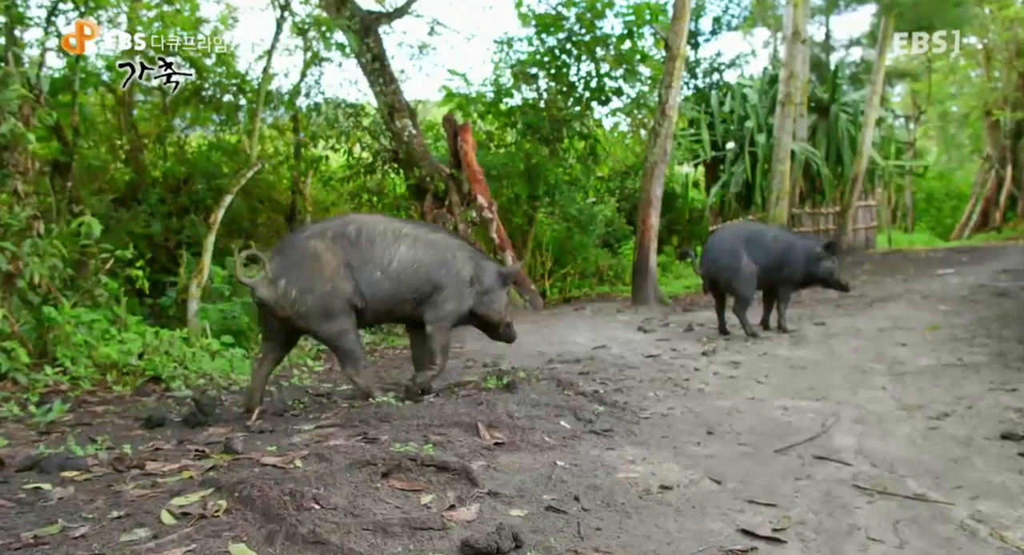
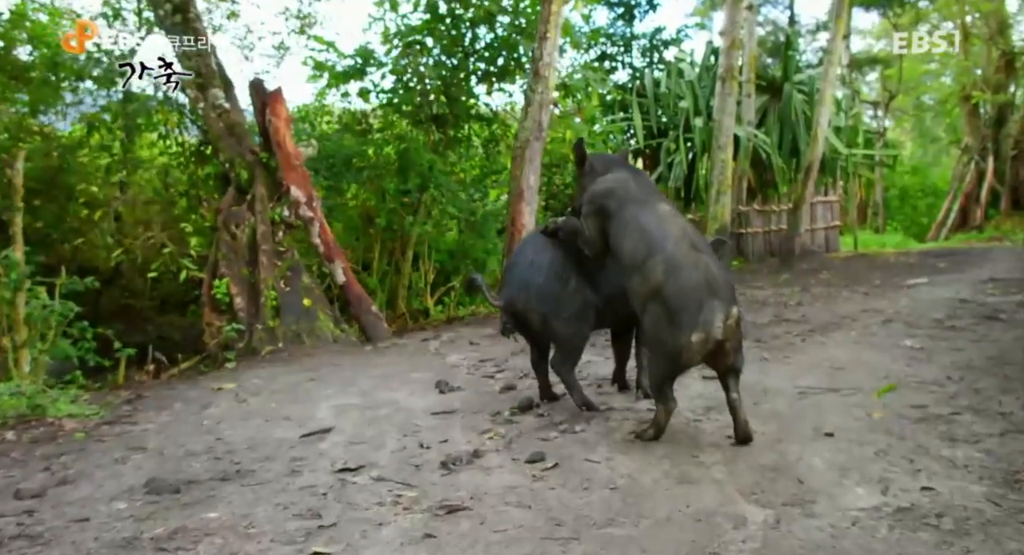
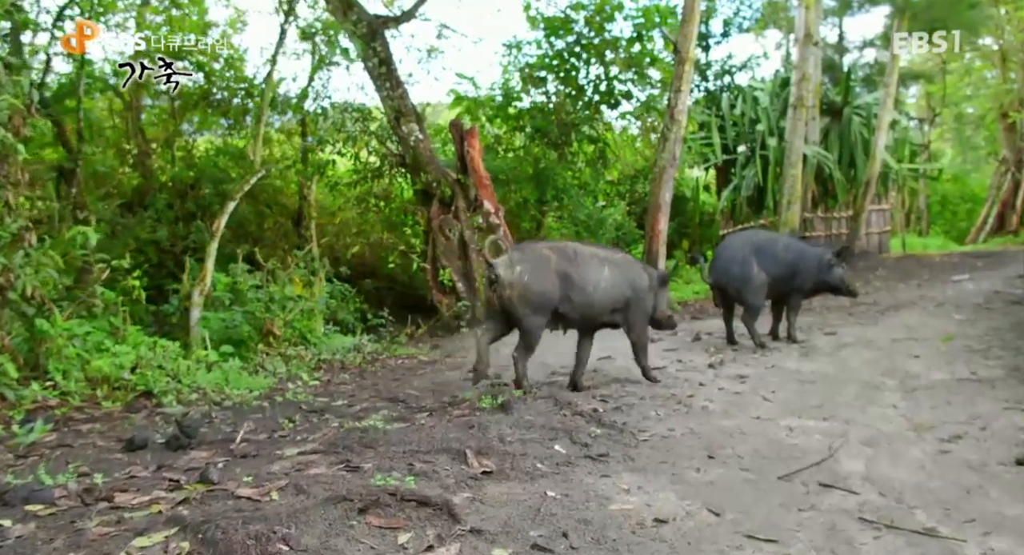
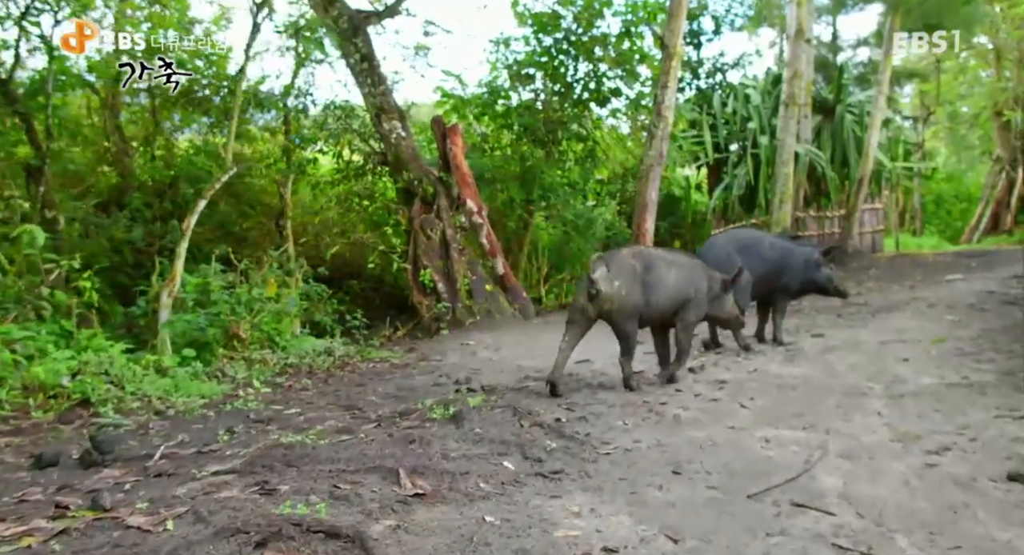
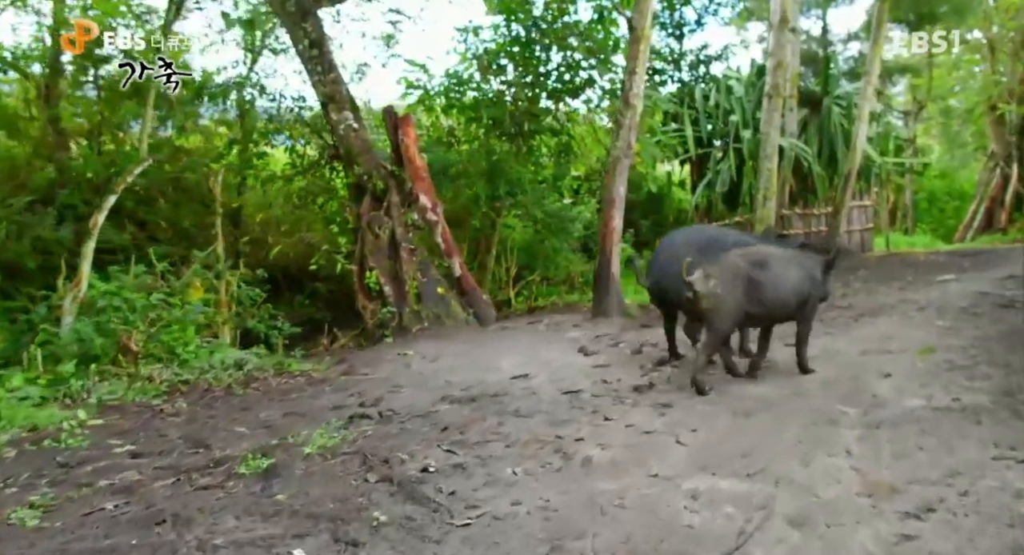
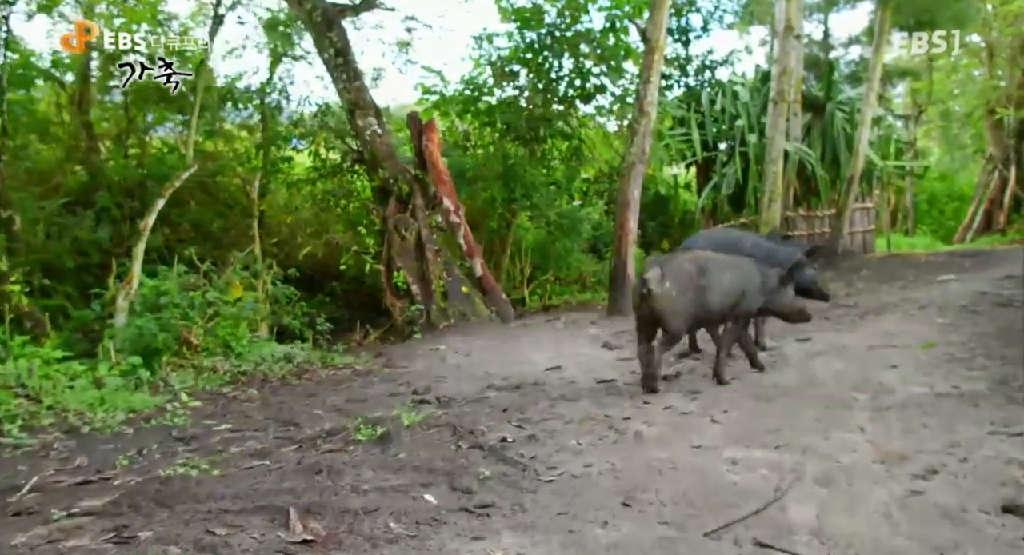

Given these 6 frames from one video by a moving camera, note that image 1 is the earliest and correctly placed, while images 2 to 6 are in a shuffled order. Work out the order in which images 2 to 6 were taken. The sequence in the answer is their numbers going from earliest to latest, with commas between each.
3, 4, 6, 5, 2
